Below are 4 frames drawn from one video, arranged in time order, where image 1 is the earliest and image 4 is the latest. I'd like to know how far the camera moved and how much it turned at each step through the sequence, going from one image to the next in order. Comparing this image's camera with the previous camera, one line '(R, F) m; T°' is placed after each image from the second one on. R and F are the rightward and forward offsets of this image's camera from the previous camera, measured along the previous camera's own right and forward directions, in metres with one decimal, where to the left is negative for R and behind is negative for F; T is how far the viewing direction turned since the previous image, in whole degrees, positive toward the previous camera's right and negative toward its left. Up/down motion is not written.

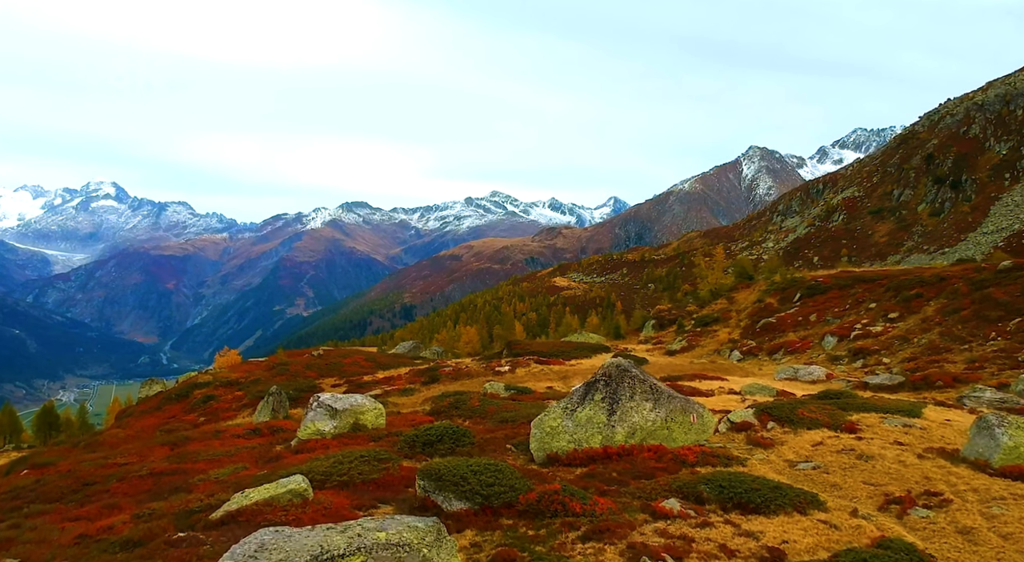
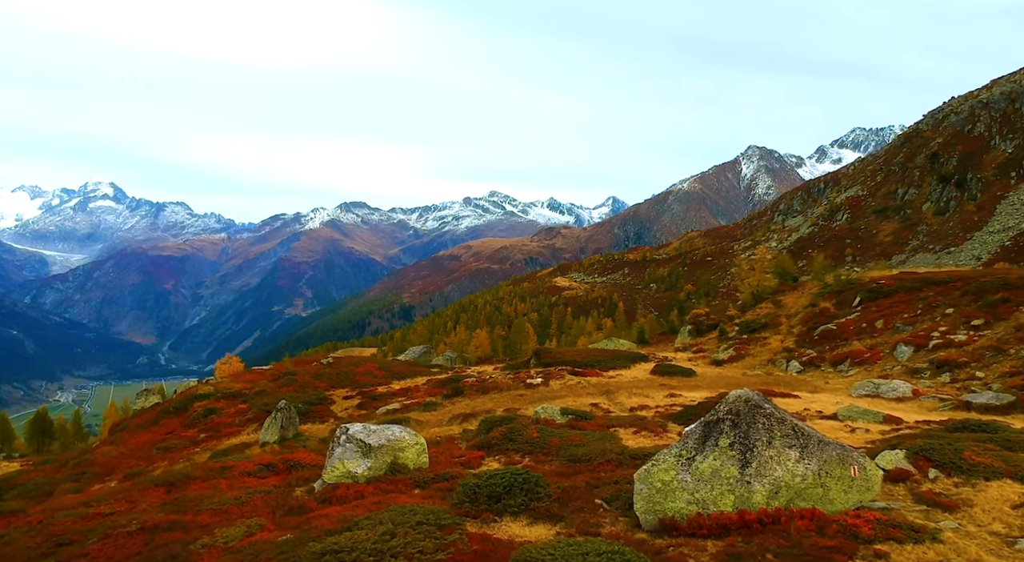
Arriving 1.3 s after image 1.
(-2.7, +6.1) m; 0°
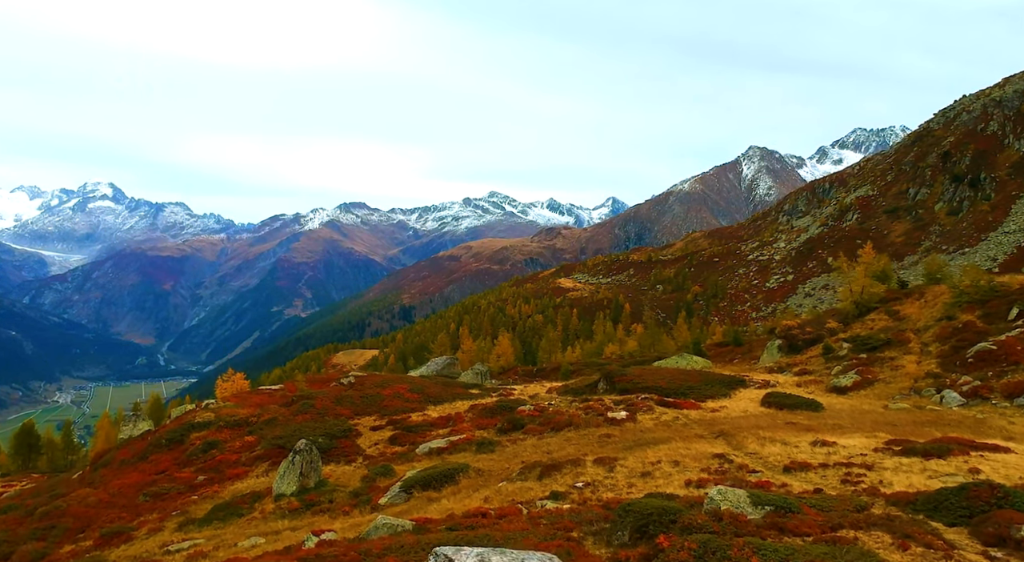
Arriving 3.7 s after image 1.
(-4.9, +12.1) m; 0°
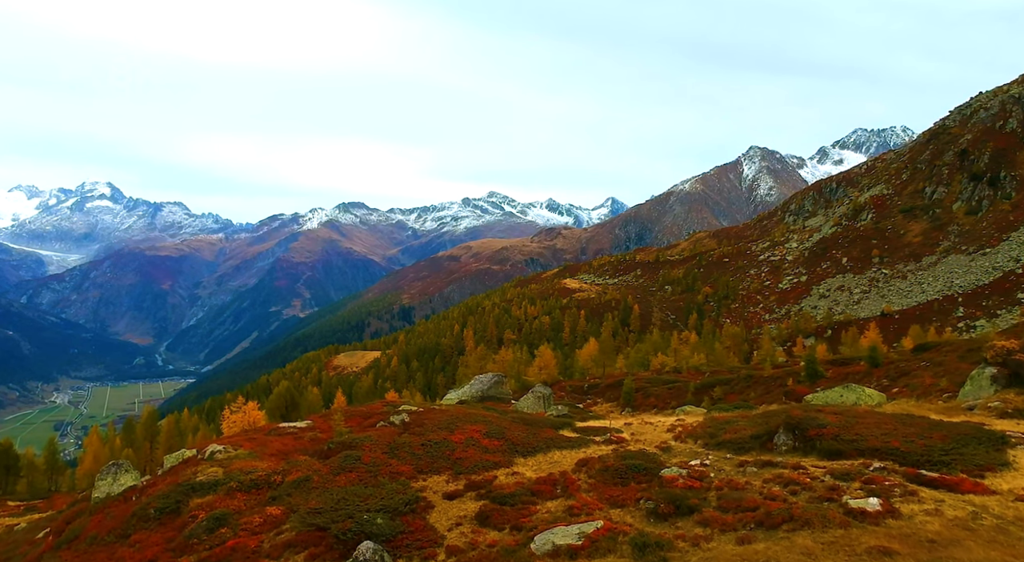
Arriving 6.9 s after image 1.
(-7.5, +17.4) m; 0°
